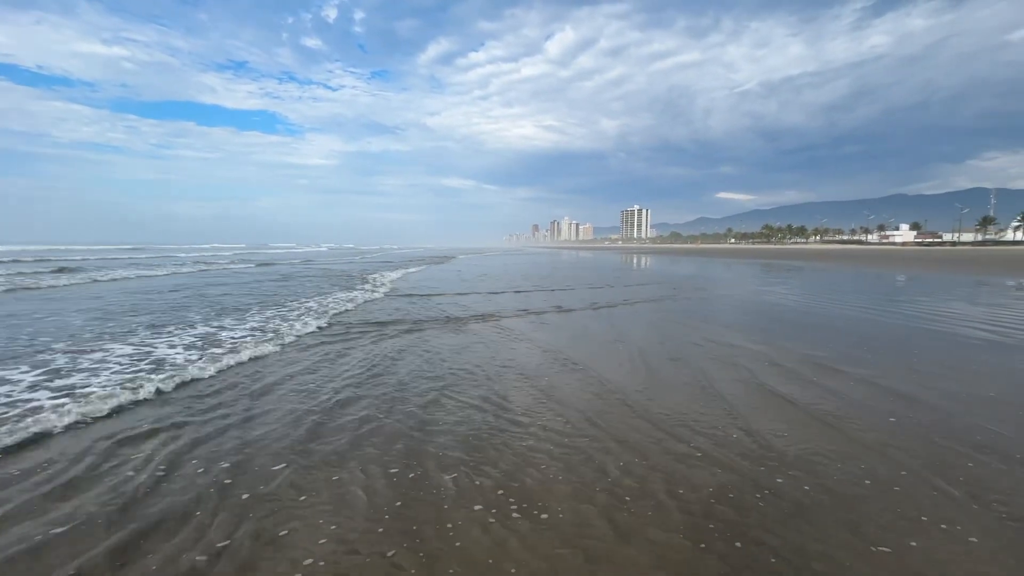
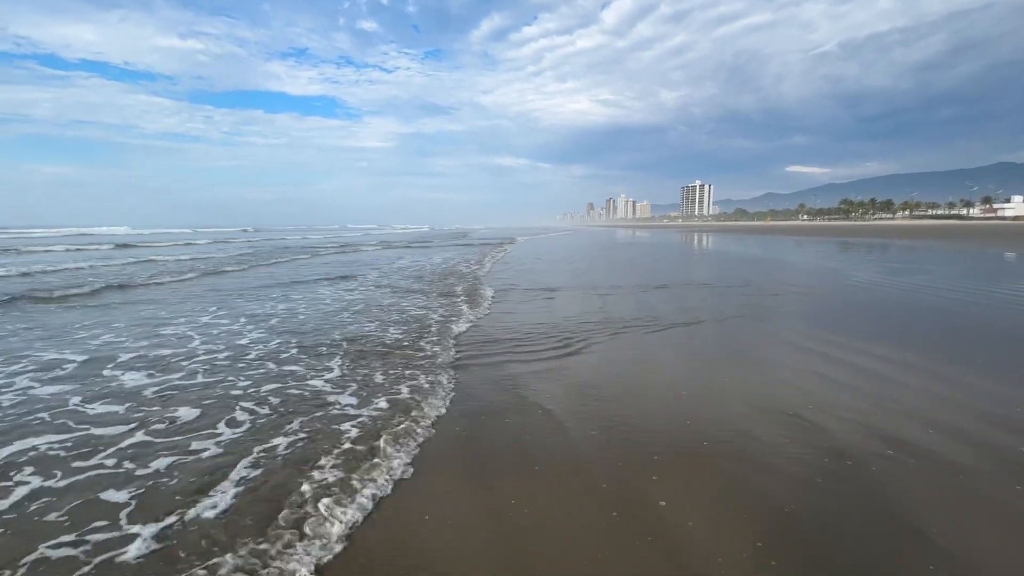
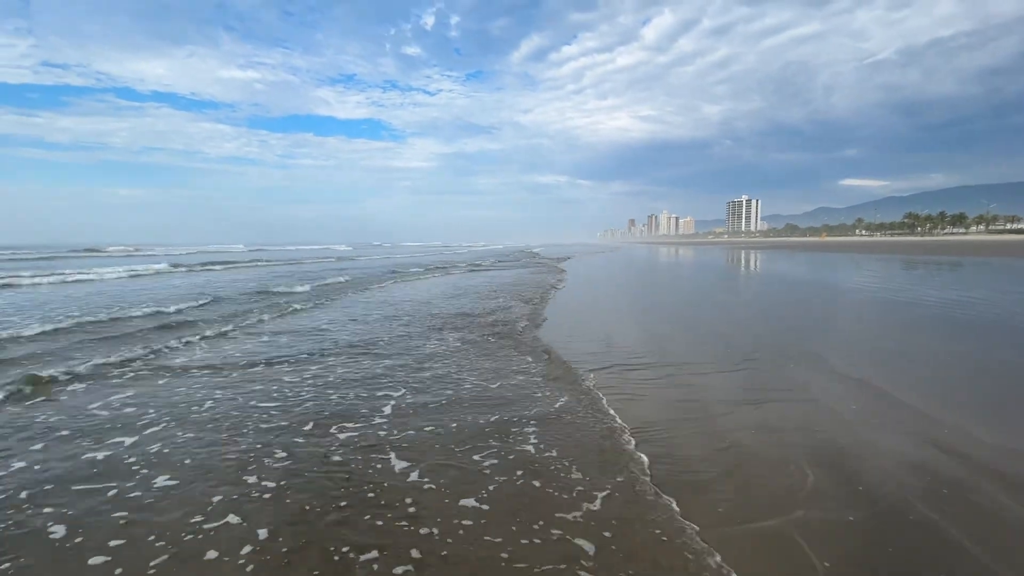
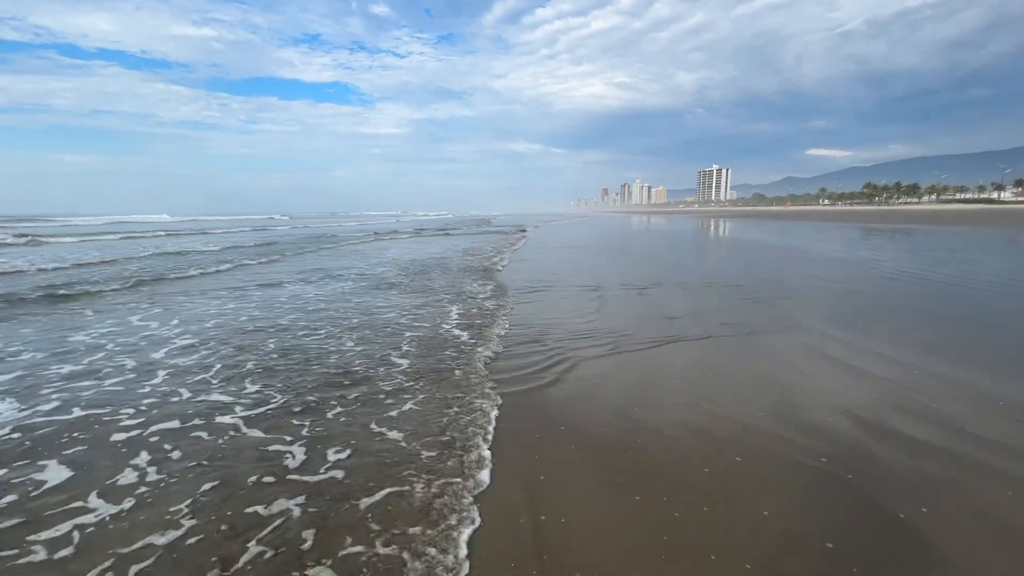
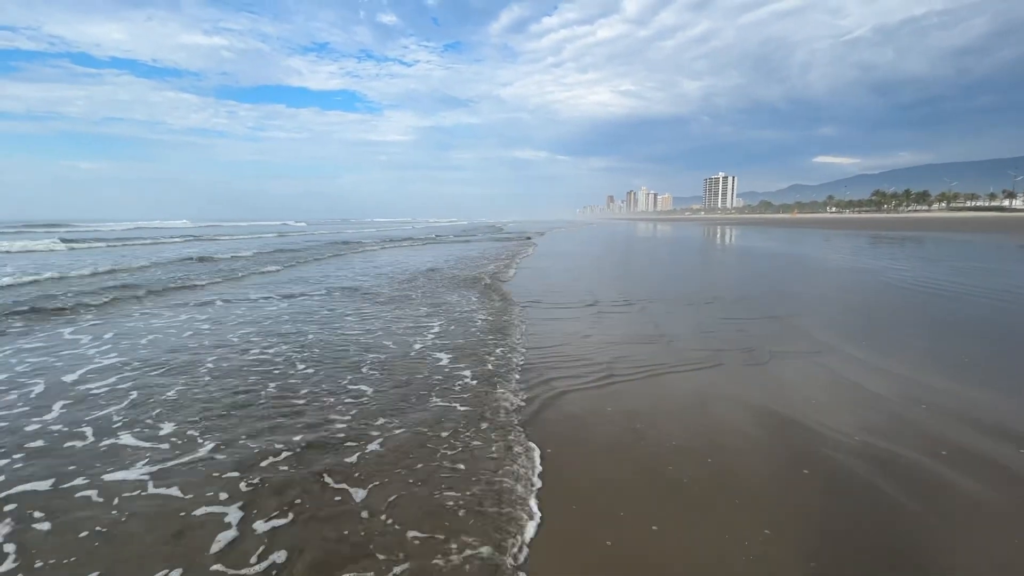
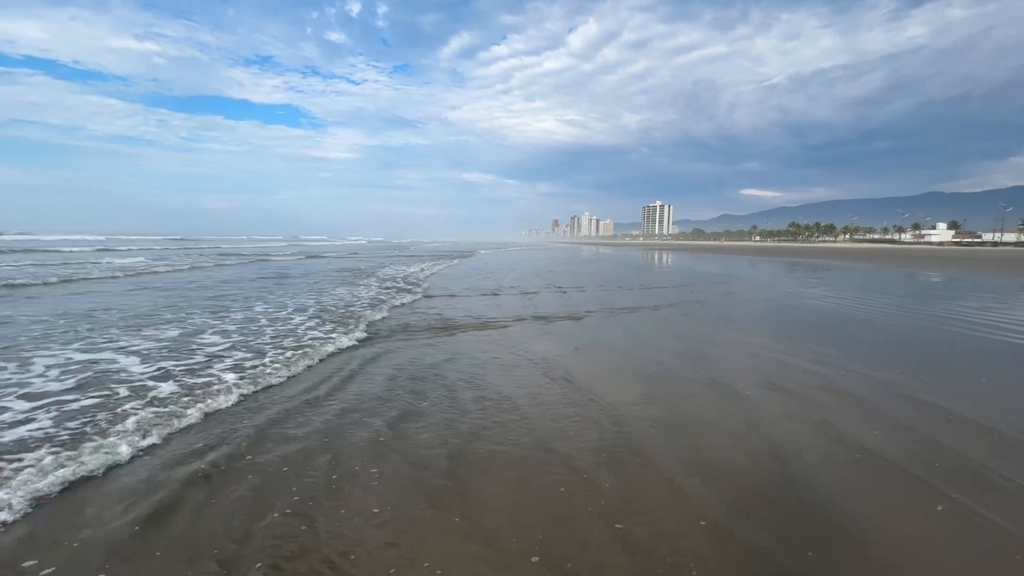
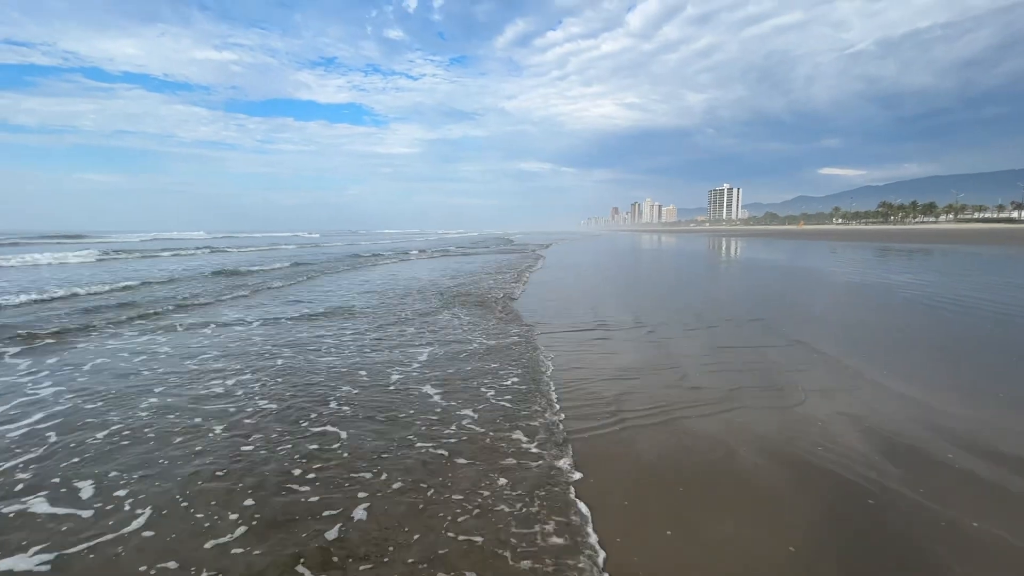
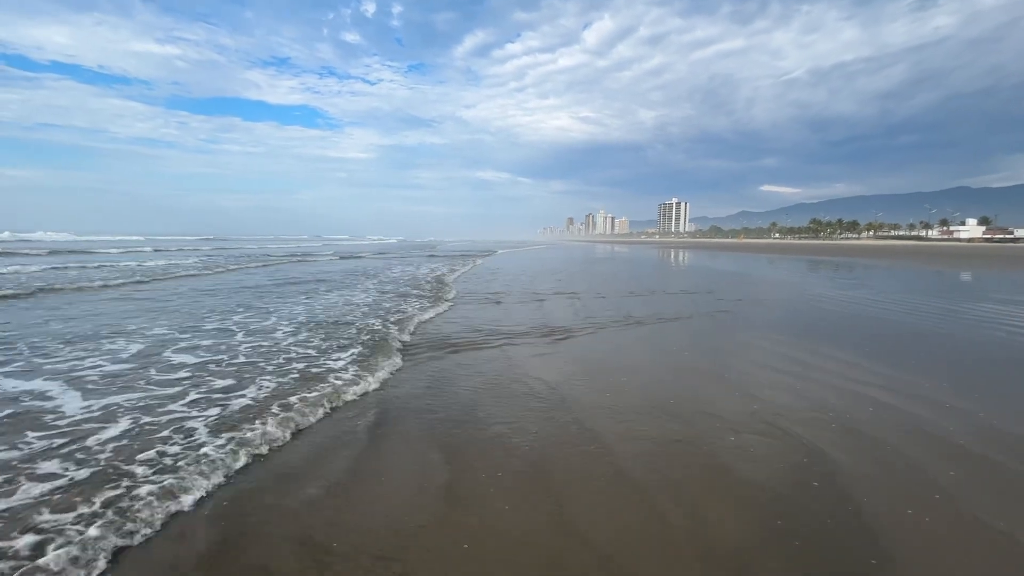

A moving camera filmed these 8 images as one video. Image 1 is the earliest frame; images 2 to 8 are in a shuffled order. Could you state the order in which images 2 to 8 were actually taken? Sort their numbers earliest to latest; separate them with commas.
6, 8, 2, 4, 5, 7, 3
